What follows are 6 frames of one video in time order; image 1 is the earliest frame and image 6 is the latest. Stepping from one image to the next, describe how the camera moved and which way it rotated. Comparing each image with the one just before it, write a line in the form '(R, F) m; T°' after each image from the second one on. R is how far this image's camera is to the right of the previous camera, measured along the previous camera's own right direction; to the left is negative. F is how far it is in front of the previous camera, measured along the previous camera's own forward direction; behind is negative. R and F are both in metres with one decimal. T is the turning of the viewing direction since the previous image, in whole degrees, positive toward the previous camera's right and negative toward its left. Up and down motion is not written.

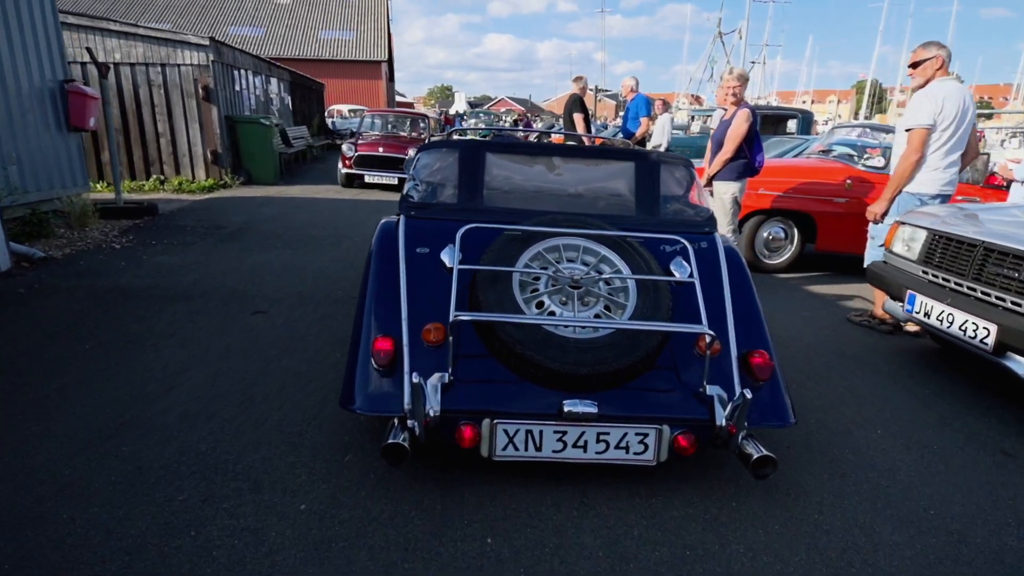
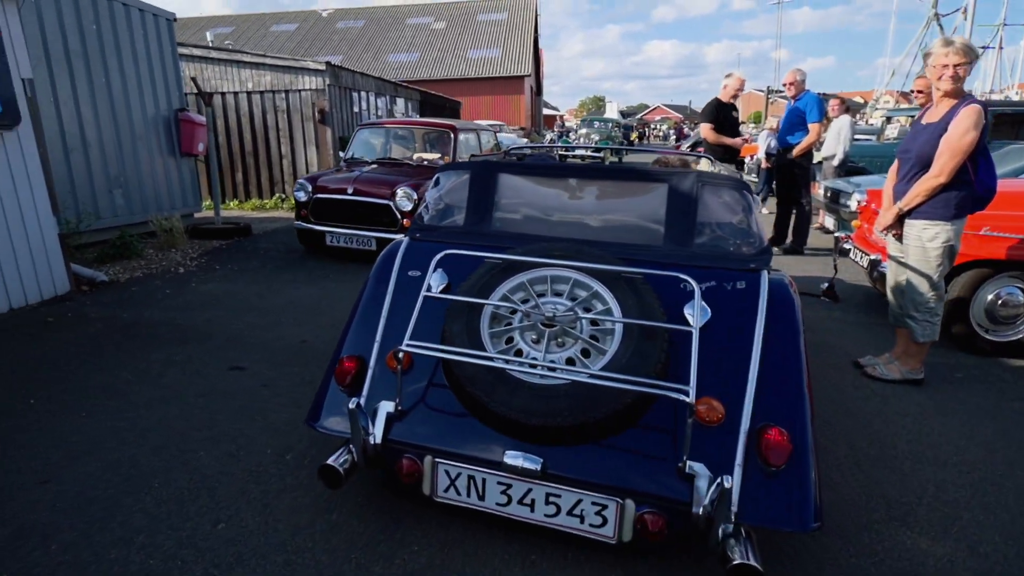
(+1.0, +1.9) m; -17°
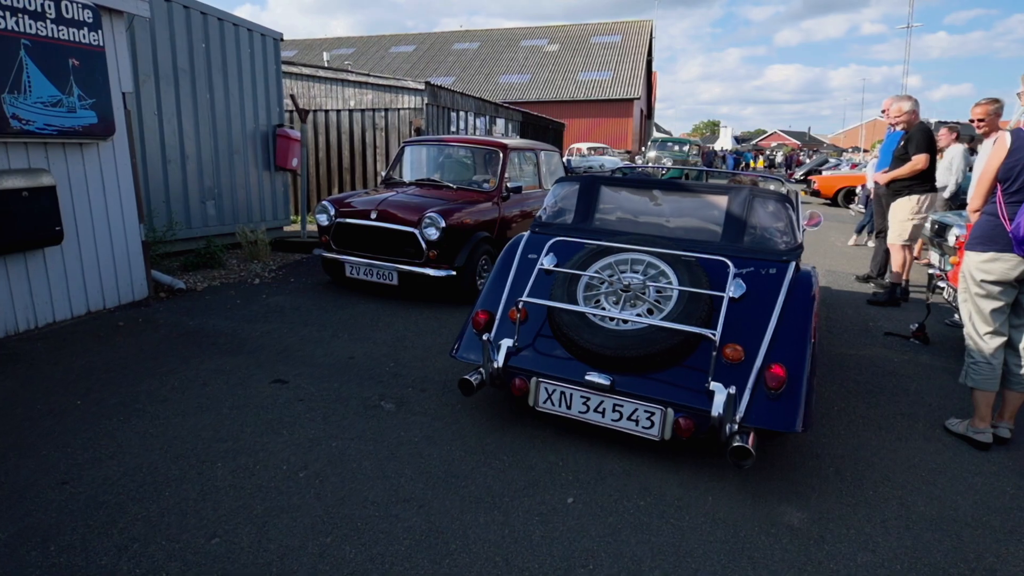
(+0.4, +0.4) m; -11°
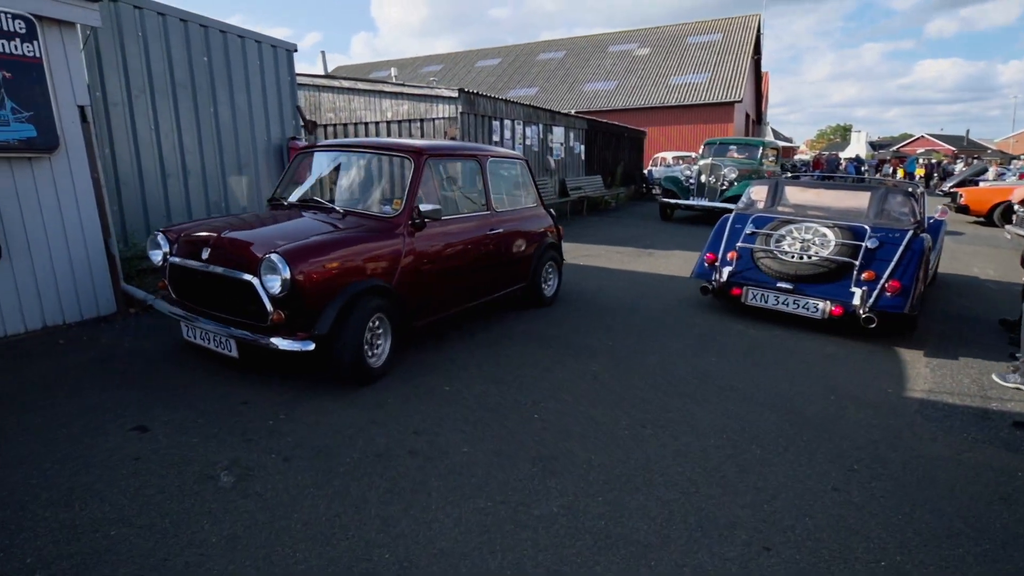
(+1.1, +1.1) m; -12°
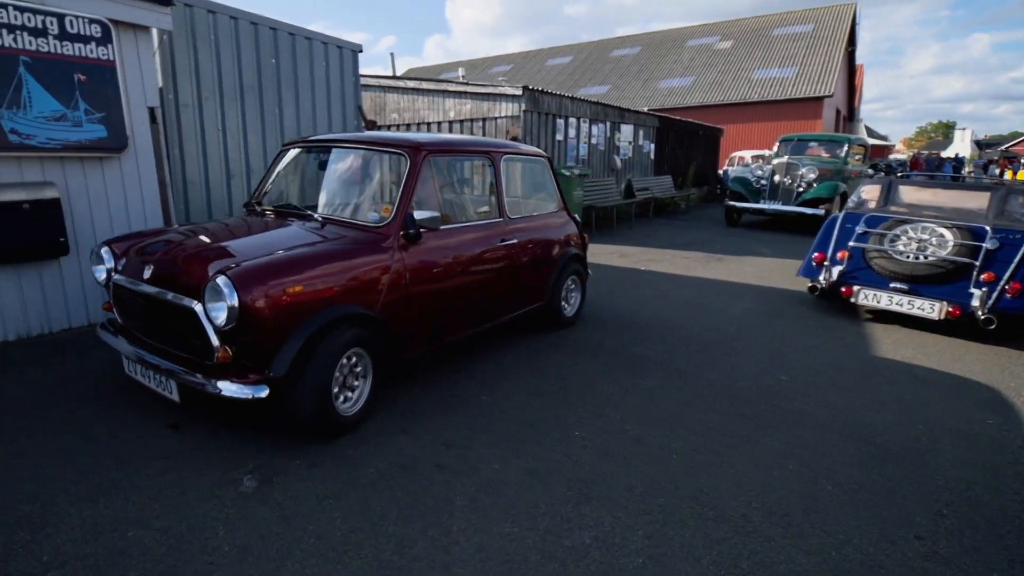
(+0.1, +0.2) m; -7°
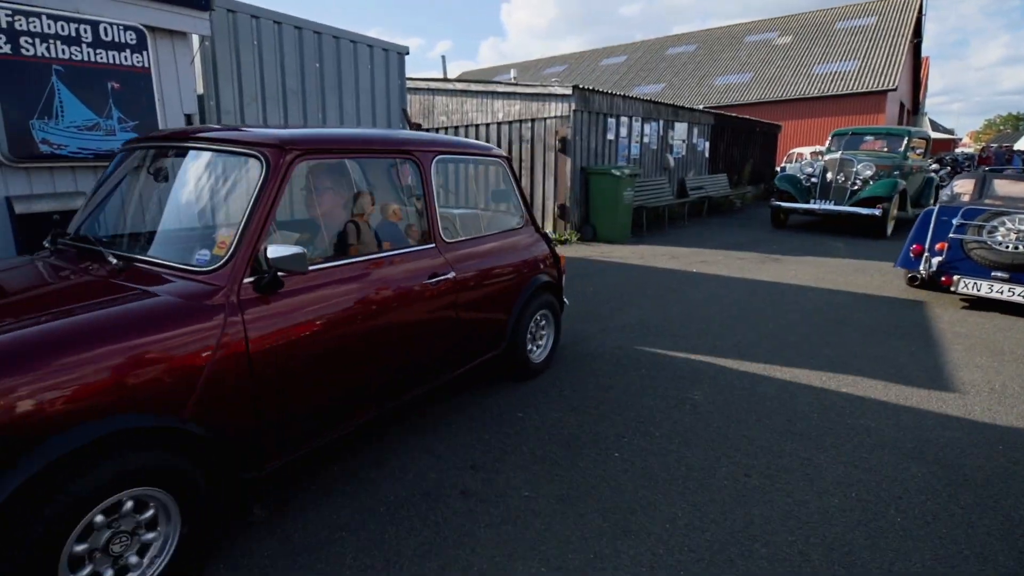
(+0.1, +0.3) m; -5°
